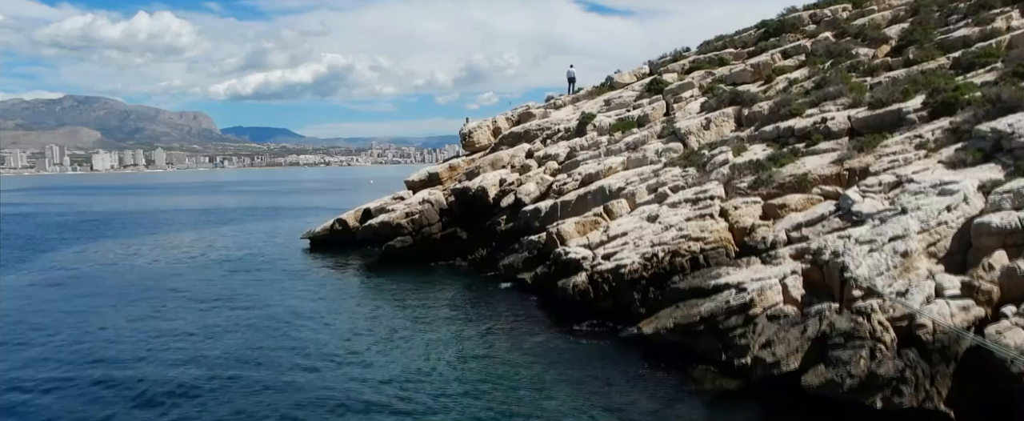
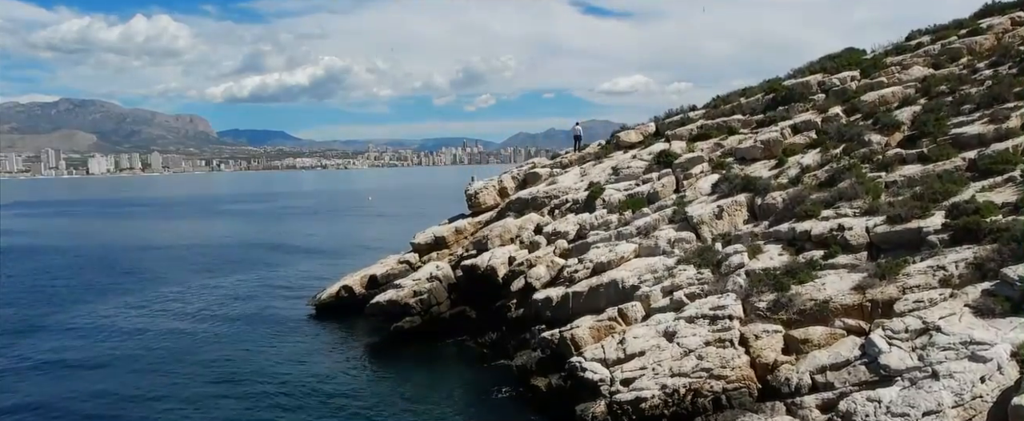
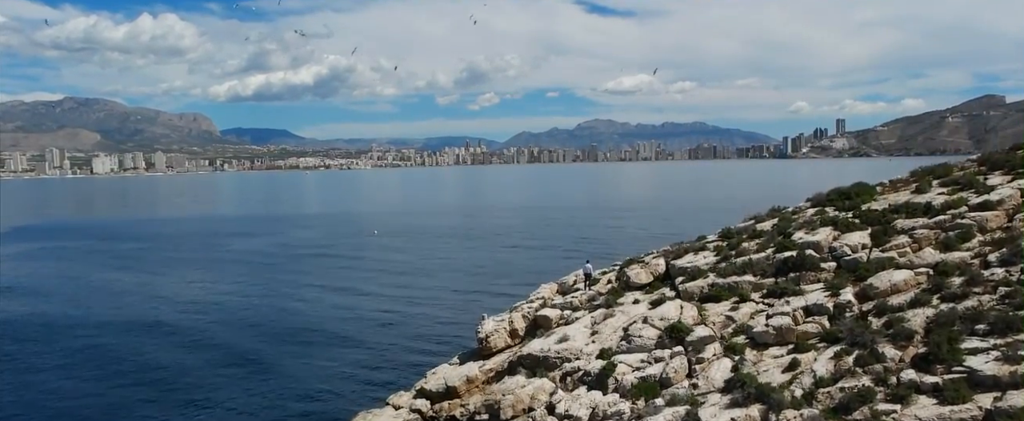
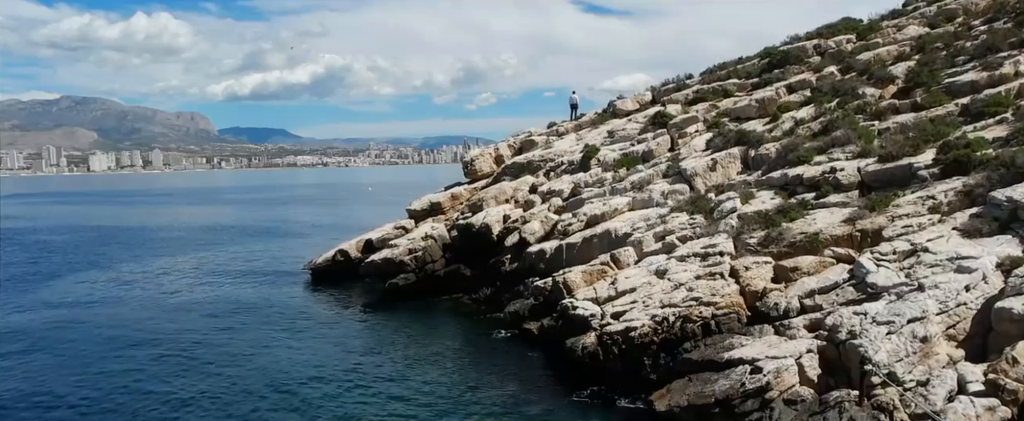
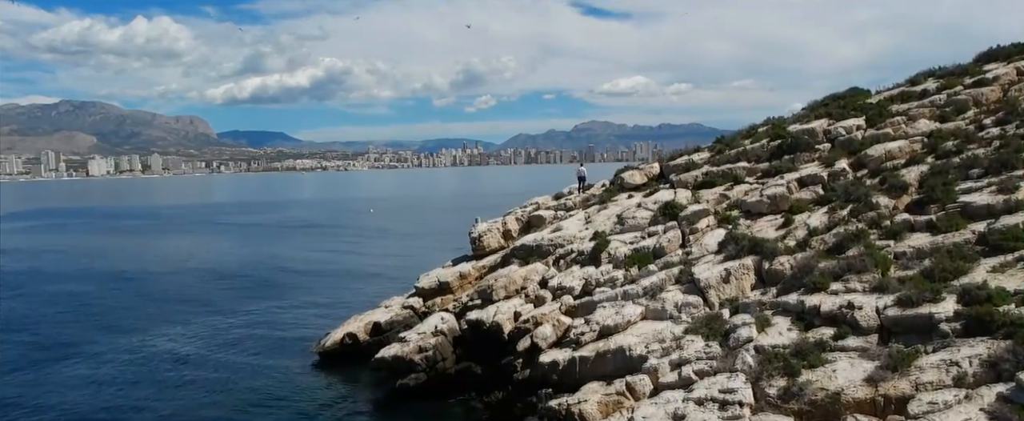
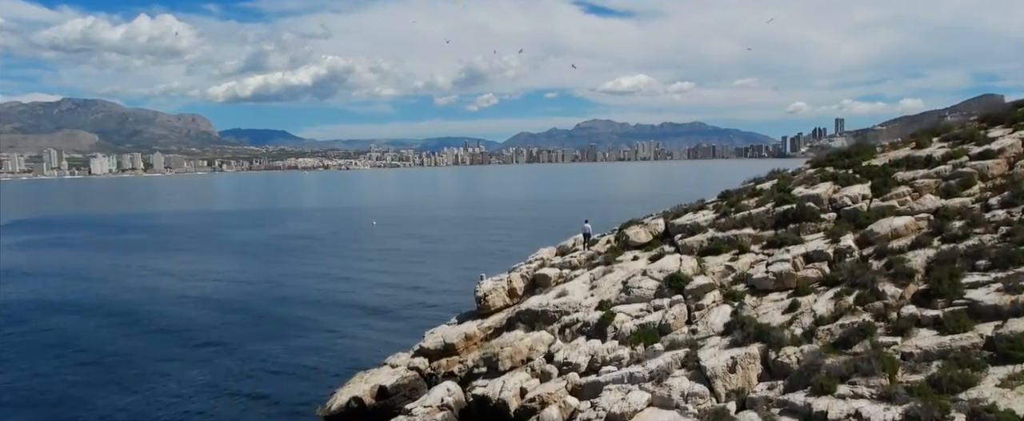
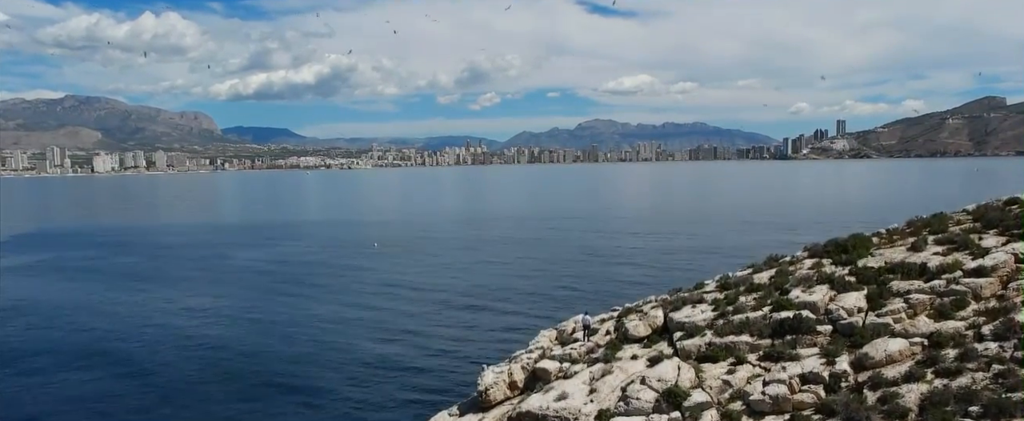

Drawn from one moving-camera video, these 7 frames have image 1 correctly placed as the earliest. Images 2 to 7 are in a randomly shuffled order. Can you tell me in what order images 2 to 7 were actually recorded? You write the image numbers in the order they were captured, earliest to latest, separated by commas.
4, 2, 5, 6, 3, 7
